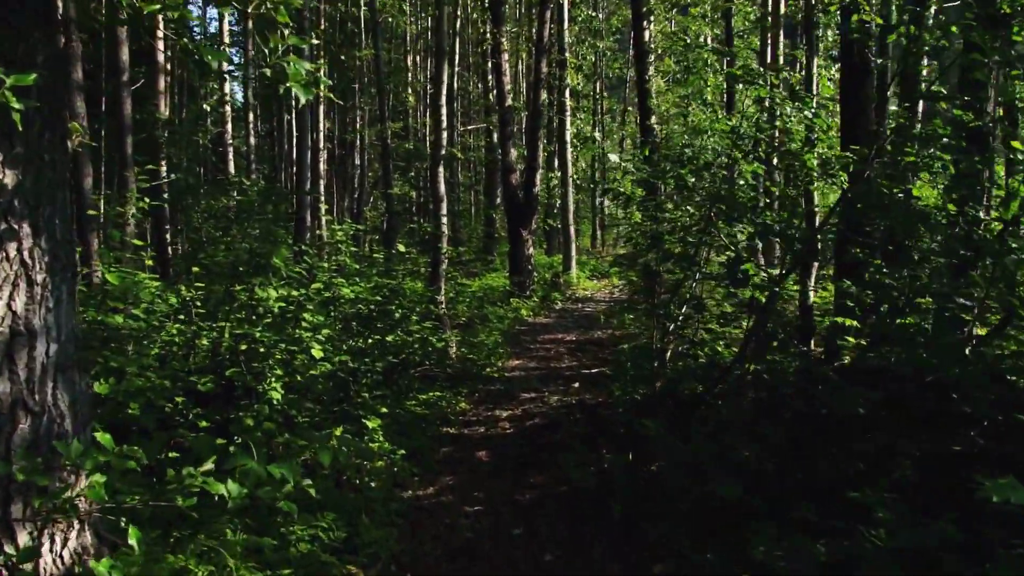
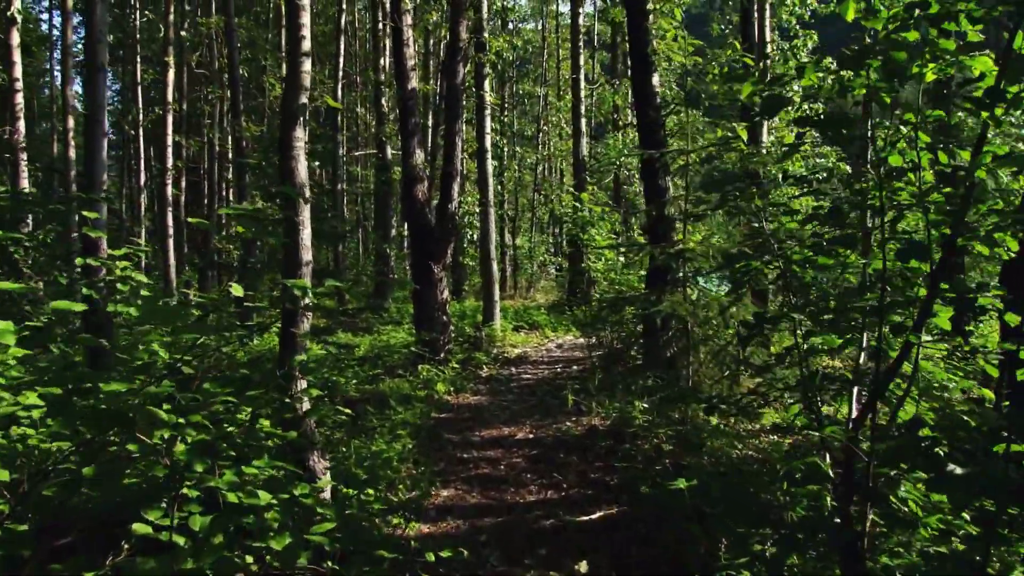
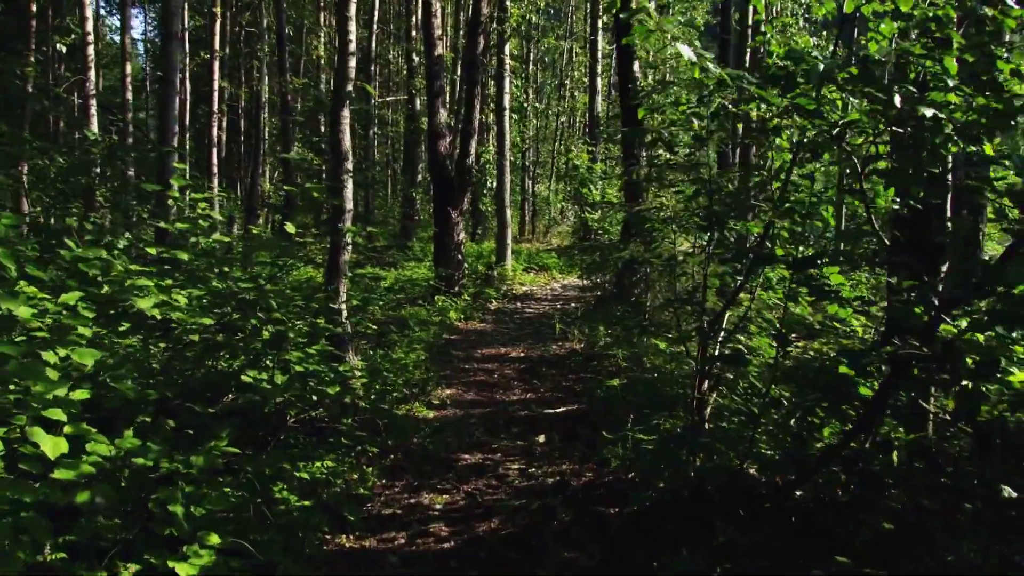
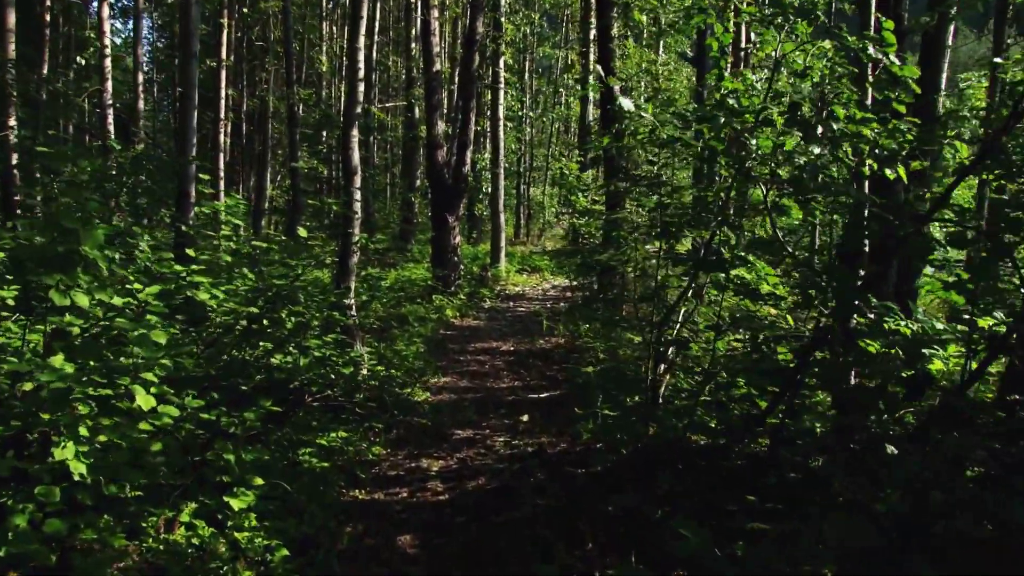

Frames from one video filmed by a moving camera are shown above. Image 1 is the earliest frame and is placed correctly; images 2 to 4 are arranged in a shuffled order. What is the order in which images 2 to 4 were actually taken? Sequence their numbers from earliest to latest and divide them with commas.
4, 3, 2
